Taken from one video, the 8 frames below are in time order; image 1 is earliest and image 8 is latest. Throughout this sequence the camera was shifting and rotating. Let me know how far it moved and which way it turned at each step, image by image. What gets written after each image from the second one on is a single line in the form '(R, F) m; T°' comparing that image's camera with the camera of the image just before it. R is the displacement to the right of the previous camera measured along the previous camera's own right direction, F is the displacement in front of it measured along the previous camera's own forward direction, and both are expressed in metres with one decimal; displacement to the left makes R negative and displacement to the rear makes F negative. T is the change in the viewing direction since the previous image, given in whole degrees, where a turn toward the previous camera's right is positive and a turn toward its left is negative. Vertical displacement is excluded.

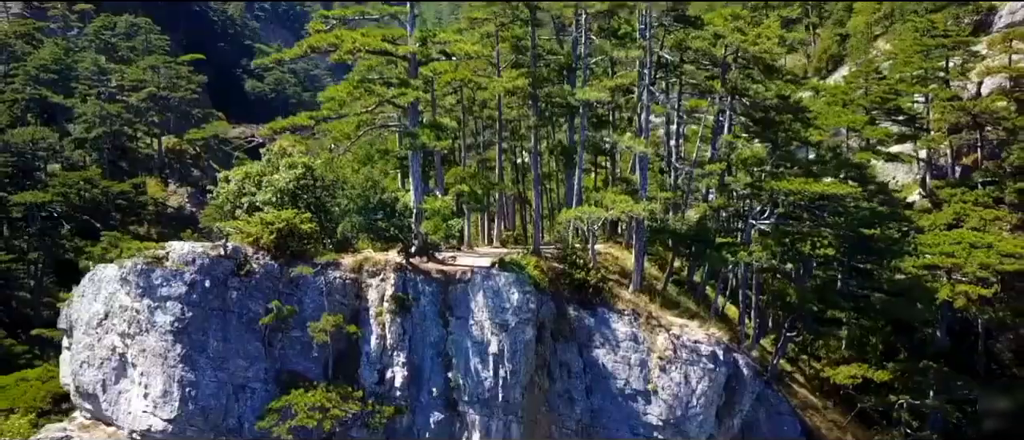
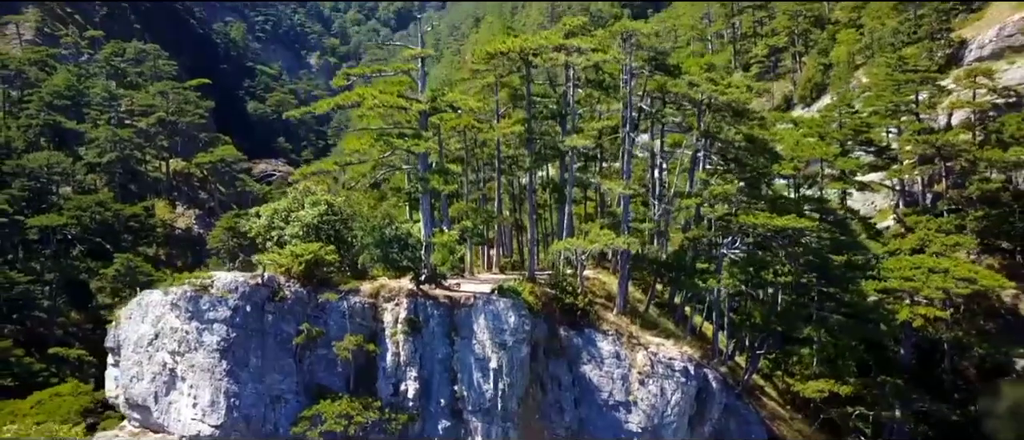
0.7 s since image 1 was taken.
(0.0, -1.5) m; 0°
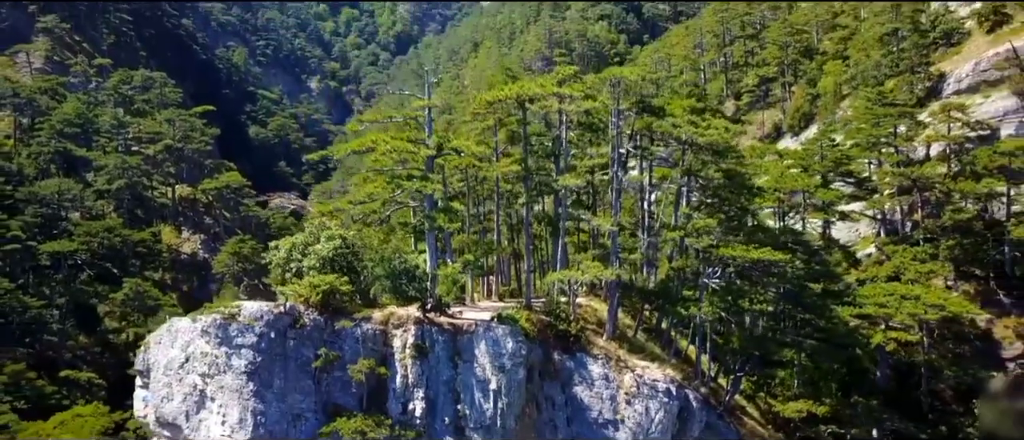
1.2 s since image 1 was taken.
(0.0, -1.2) m; 0°
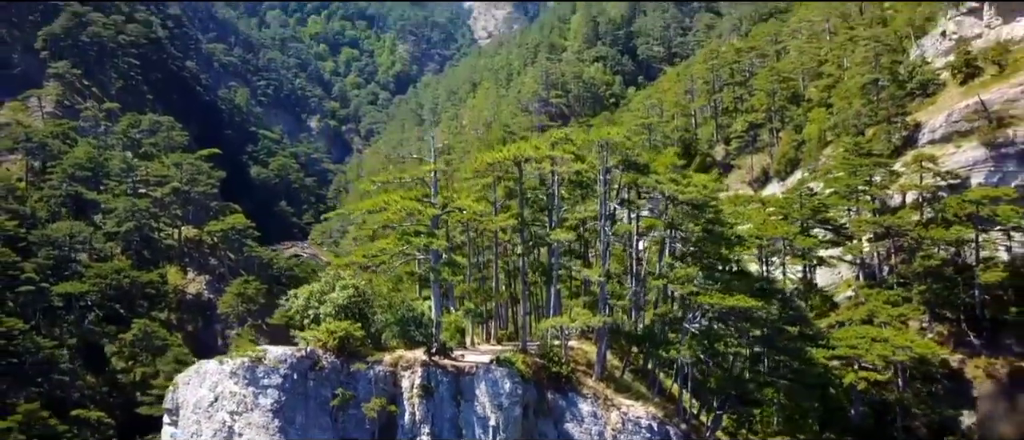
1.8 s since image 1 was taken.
(0.0, -1.5) m; 0°
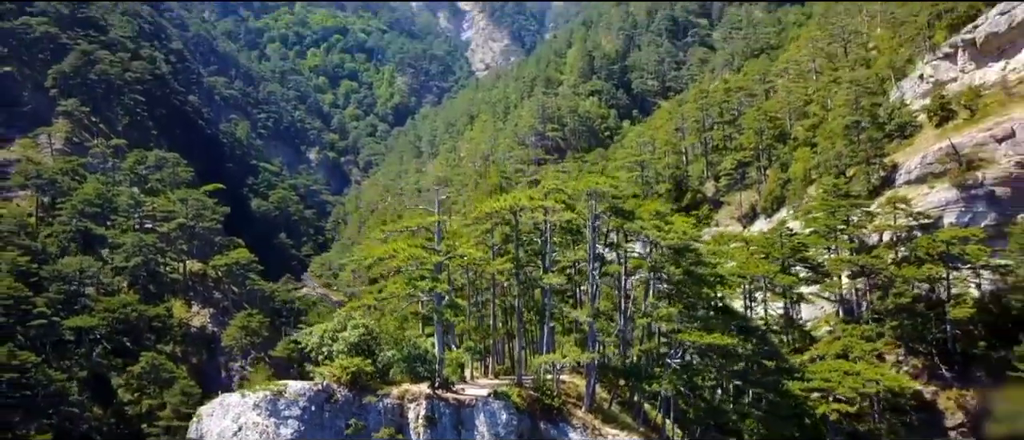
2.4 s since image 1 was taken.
(0.0, -1.6) m; 0°
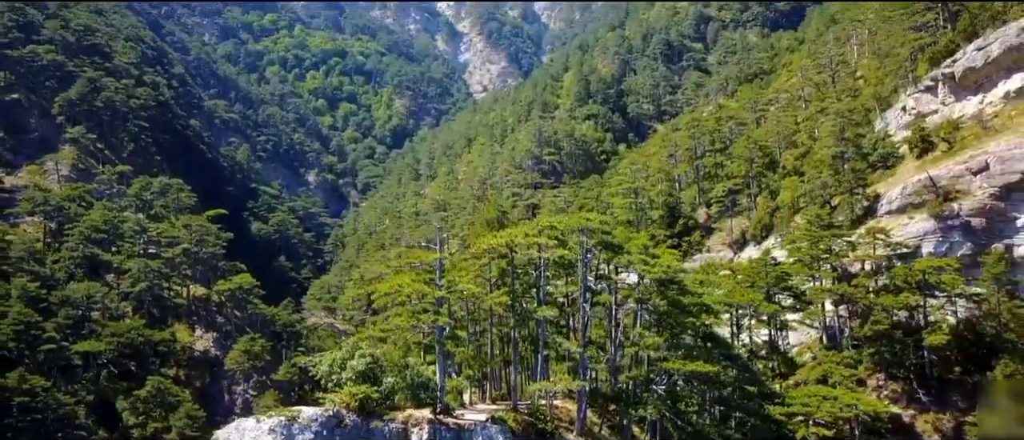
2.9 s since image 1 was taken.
(0.0, -1.4) m; 0°
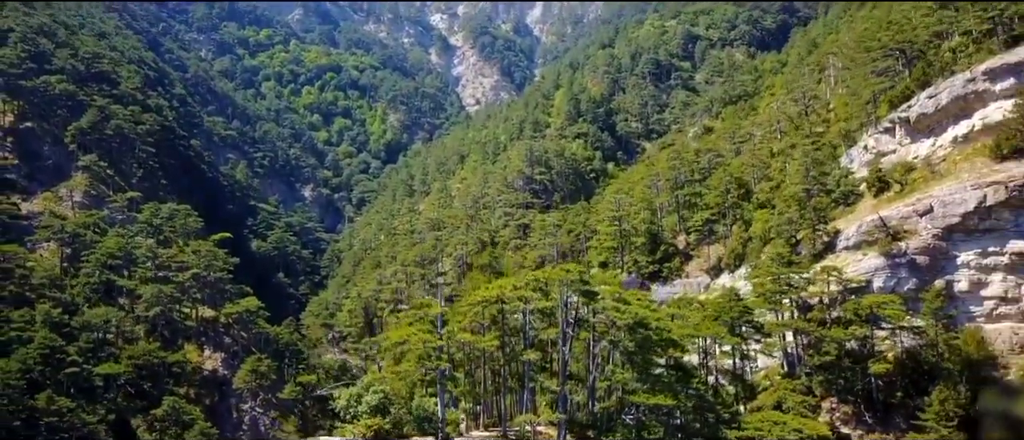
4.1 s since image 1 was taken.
(+0.1, -3.5) m; 0°
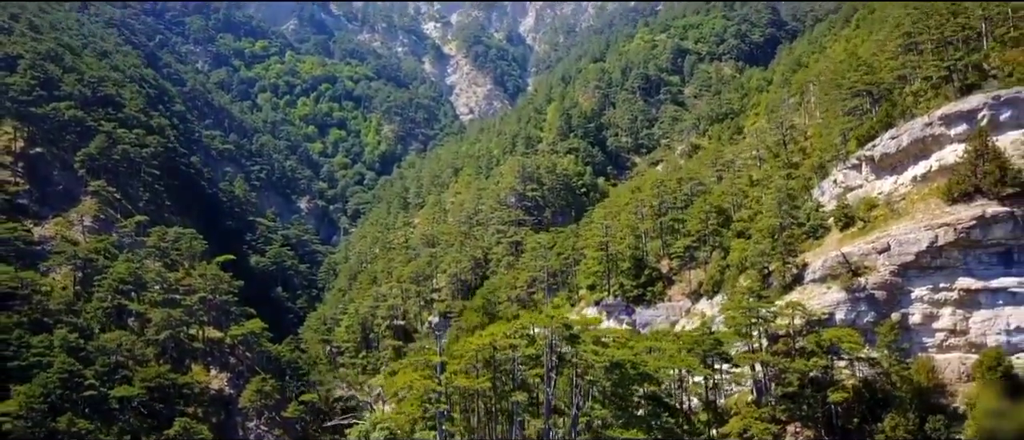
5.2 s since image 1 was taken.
(+0.1, -3.1) m; 0°
